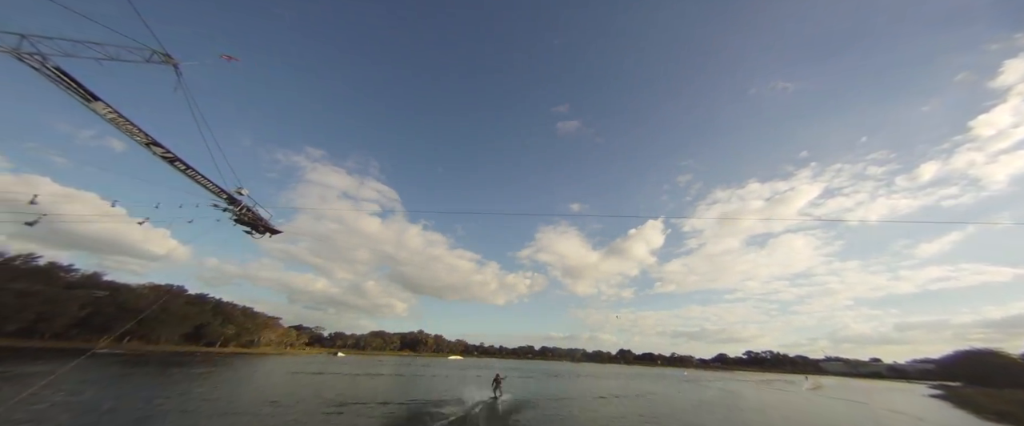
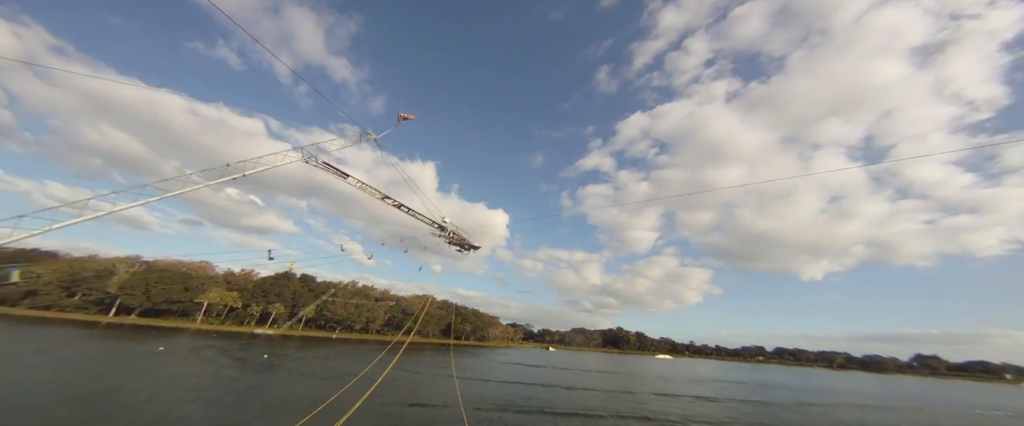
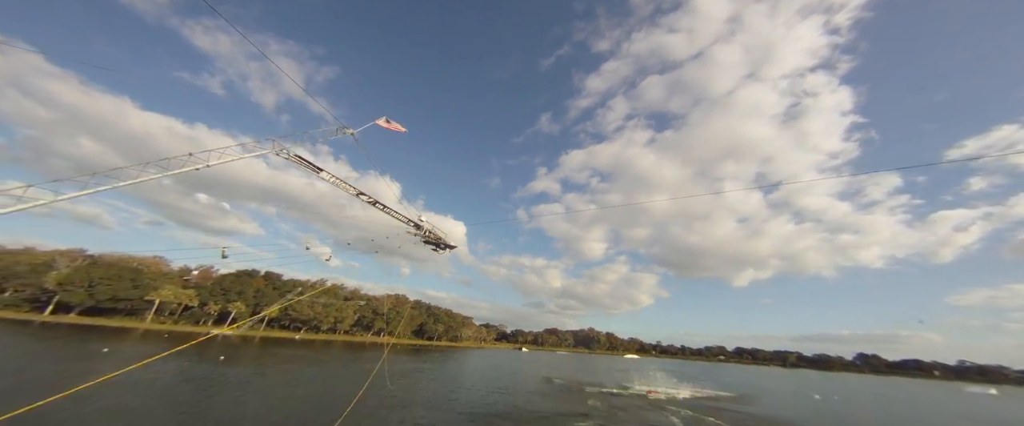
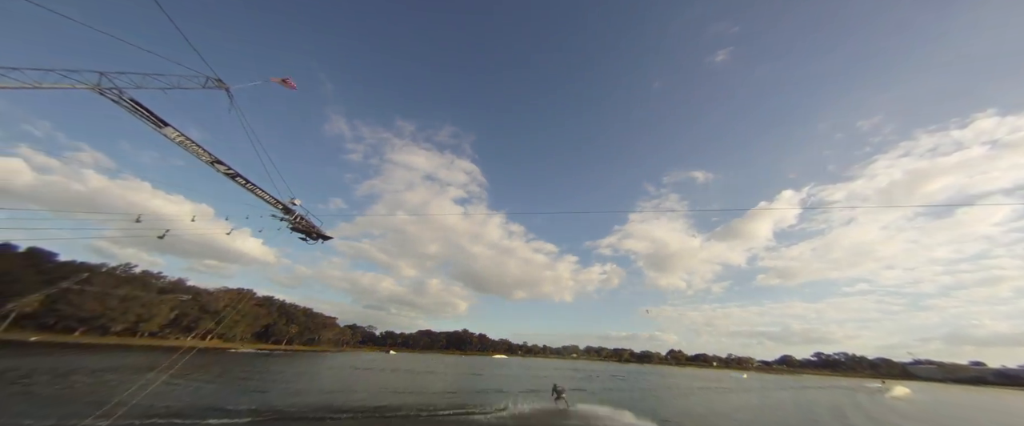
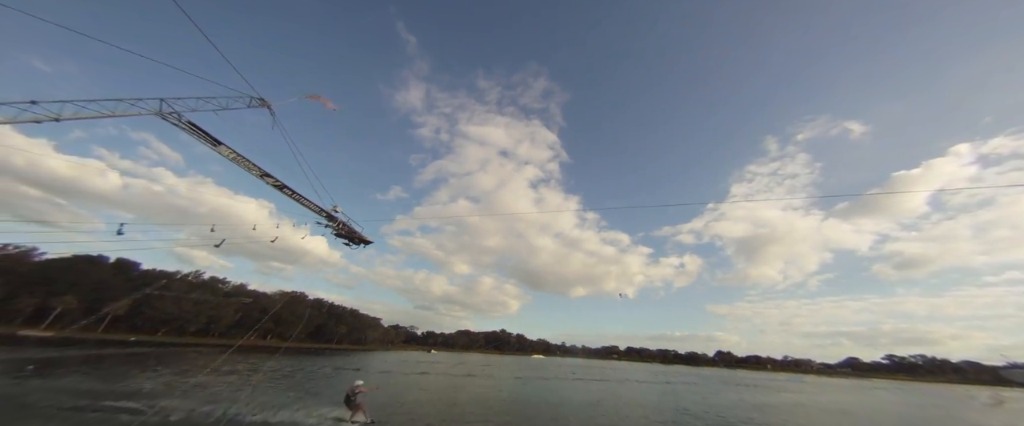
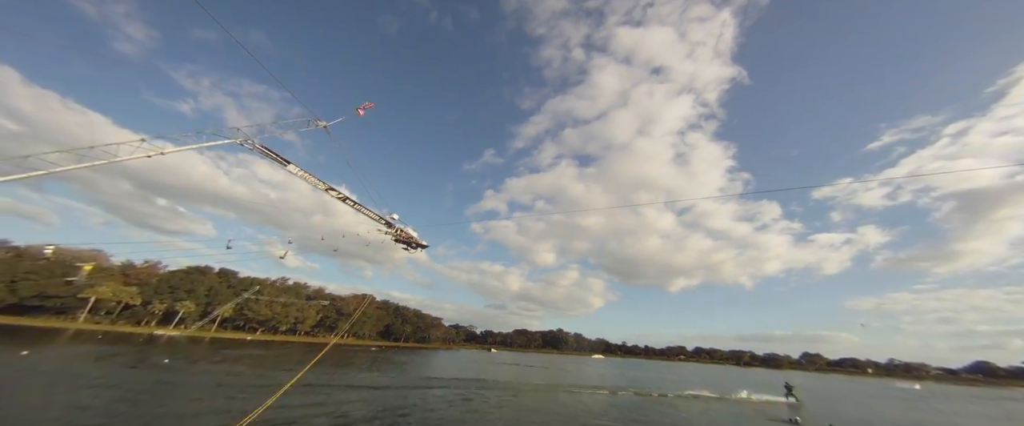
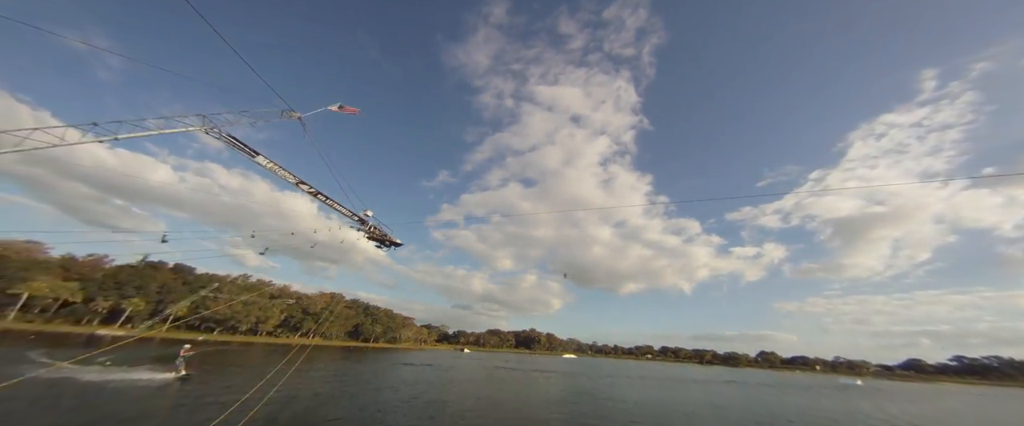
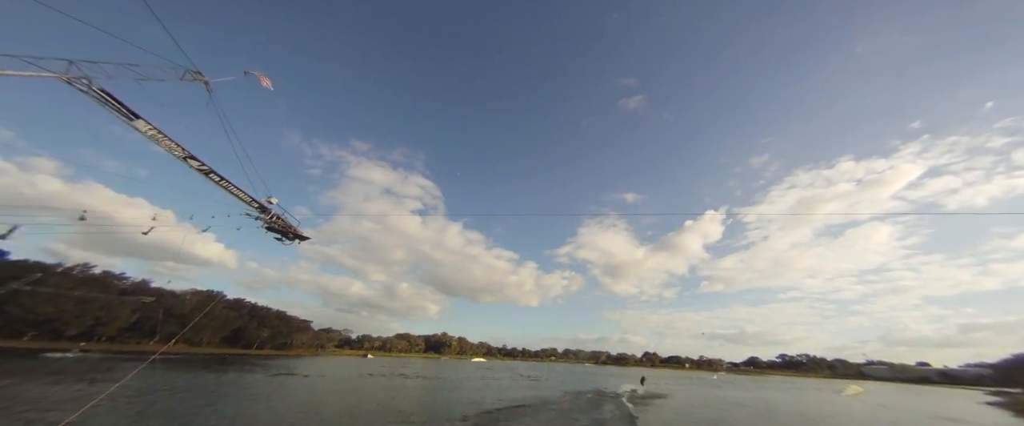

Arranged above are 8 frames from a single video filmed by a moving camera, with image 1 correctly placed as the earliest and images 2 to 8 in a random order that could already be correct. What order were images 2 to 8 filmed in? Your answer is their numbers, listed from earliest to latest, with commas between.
8, 4, 5, 7, 6, 3, 2
